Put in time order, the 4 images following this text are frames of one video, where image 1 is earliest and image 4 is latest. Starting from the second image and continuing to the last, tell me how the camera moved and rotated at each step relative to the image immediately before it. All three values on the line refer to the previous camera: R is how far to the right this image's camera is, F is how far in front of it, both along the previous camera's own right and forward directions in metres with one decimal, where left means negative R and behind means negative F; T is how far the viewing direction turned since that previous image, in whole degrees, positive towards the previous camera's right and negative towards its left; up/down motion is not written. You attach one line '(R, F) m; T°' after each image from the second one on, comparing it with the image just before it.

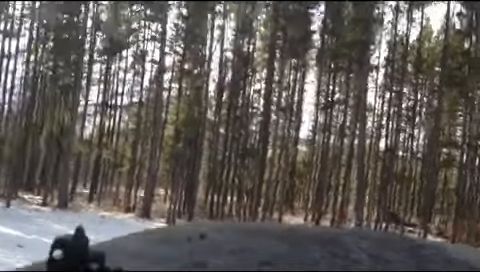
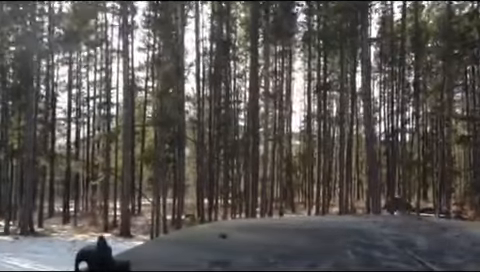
(0.0, +1.3) m; +1°
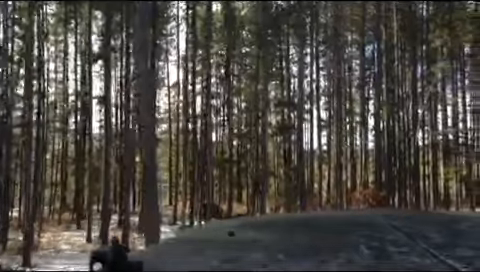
(+0.9, +2.3) m; +22°
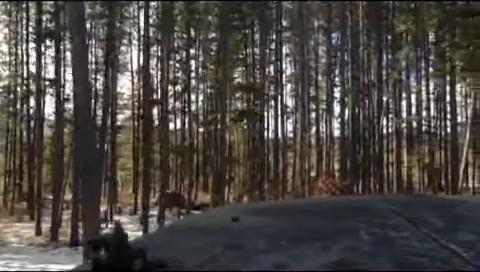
(+0.1, +0.2) m; +4°
